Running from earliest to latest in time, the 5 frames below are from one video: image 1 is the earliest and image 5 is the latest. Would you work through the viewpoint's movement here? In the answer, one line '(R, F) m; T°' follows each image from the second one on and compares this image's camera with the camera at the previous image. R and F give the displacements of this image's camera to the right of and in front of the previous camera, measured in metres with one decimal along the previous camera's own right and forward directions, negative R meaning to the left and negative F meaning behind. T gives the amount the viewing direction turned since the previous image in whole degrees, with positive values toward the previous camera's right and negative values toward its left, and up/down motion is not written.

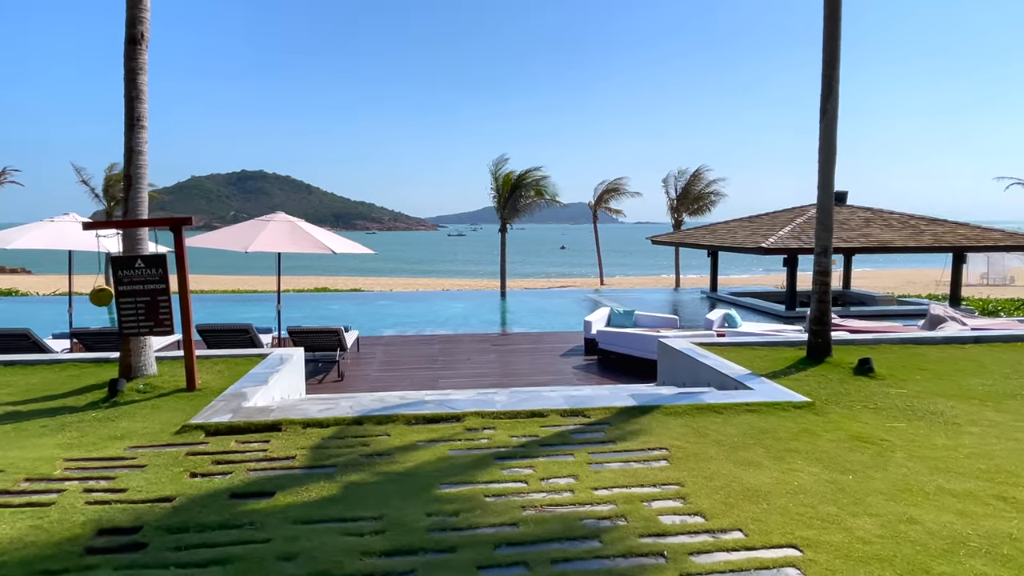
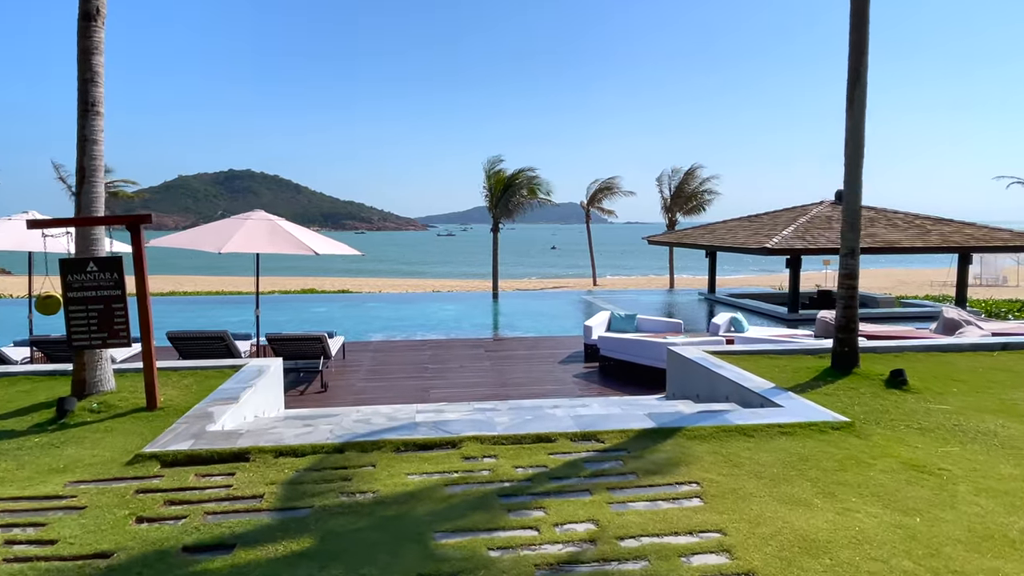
(-0.1, +0.7) m; +1°
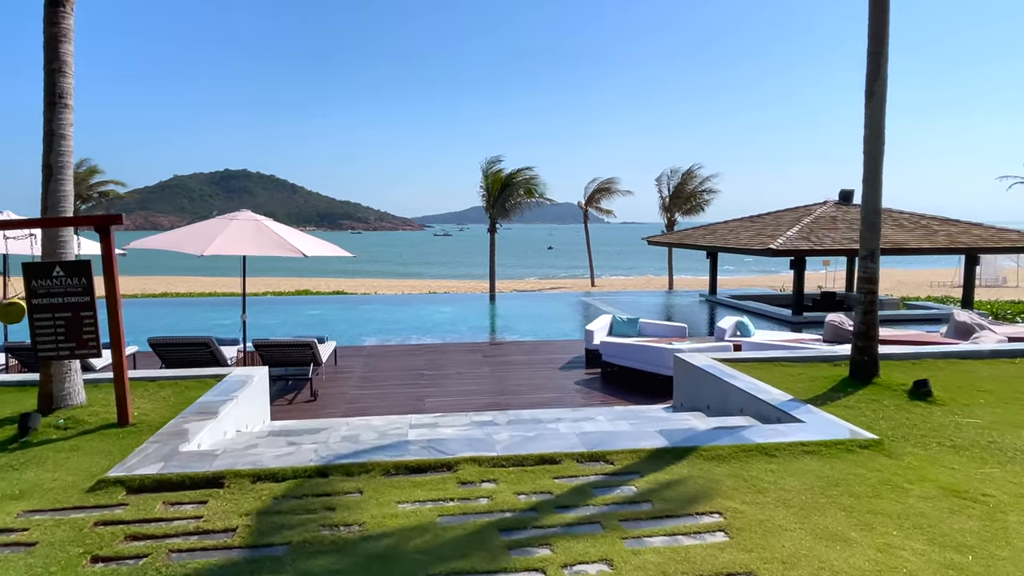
(0.0, +0.4) m; 0°
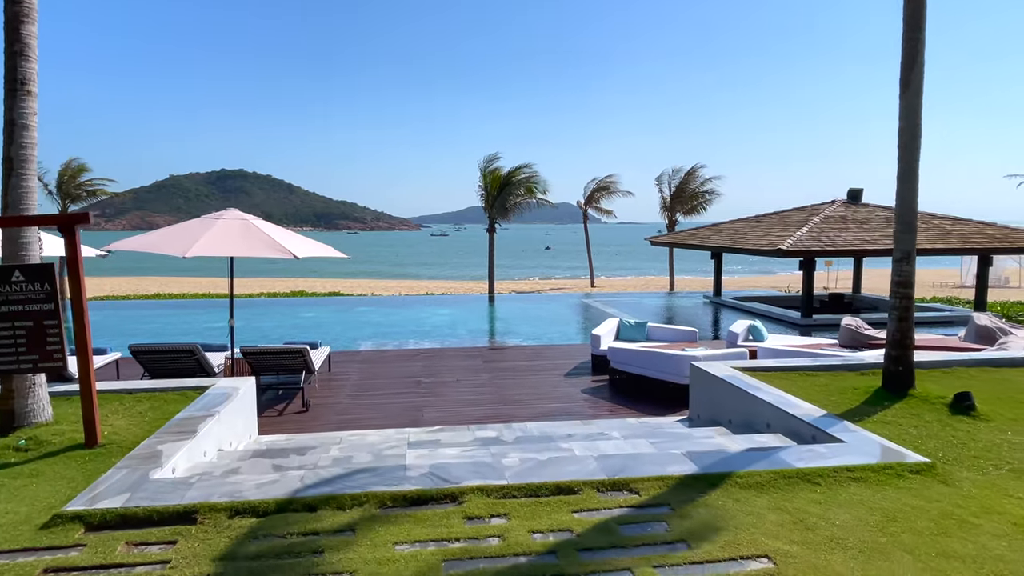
(-0.1, +0.5) m; 0°
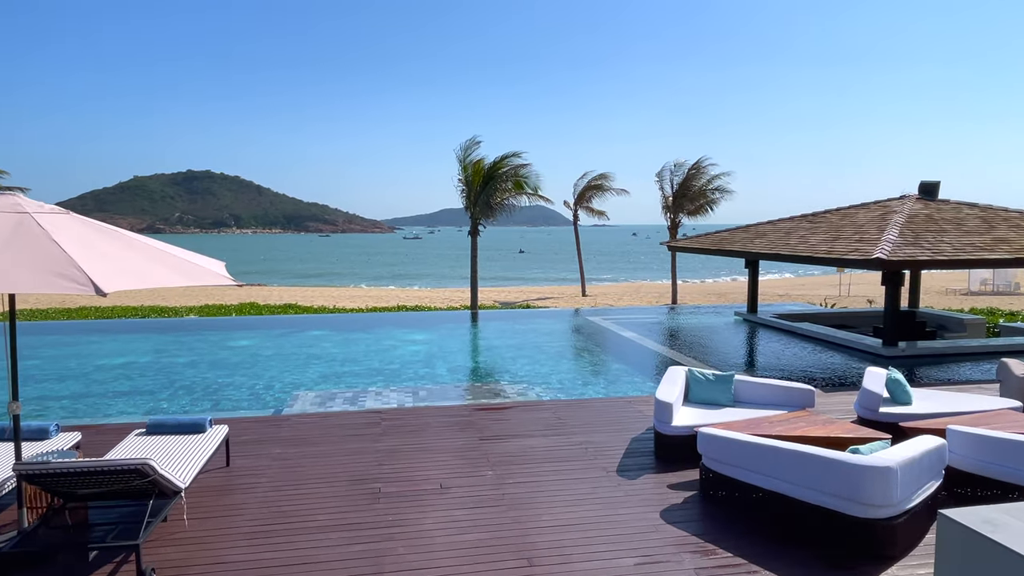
(-0.4, +3.8) m; +2°
